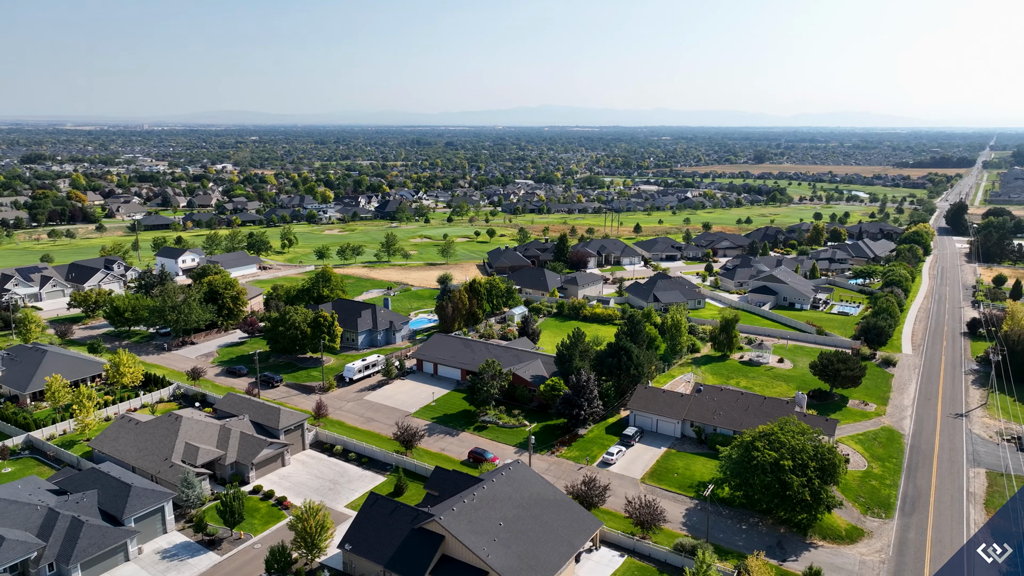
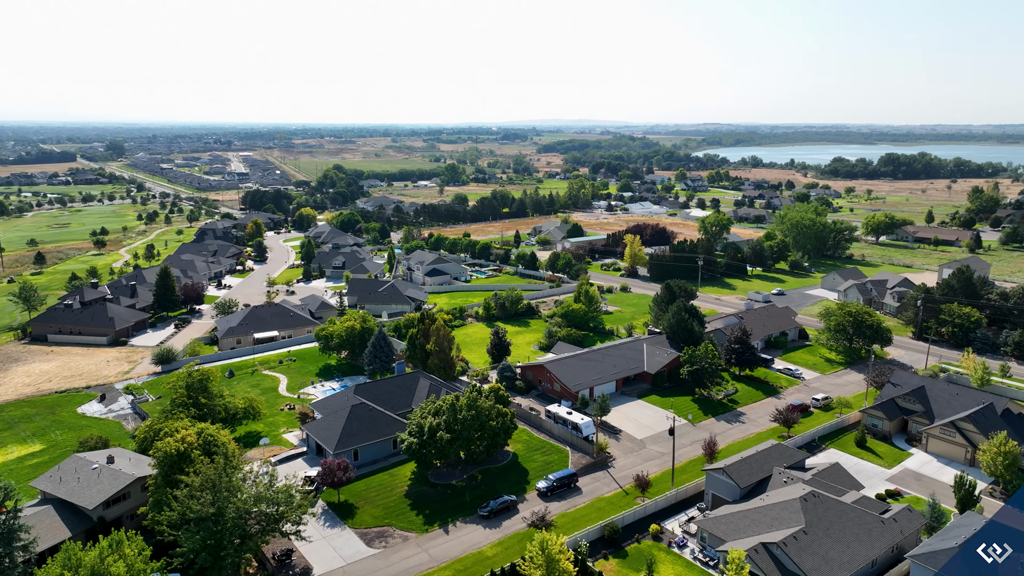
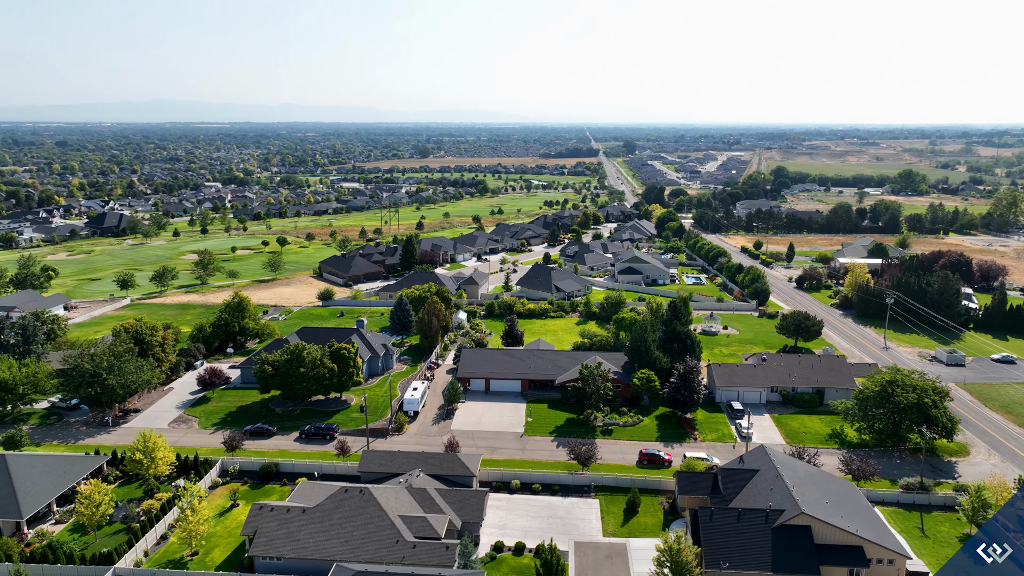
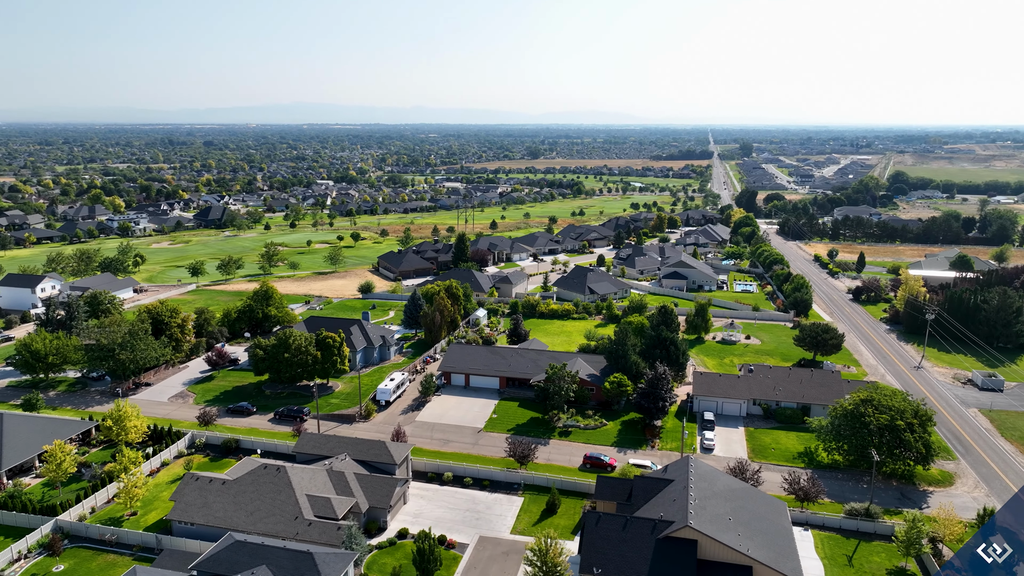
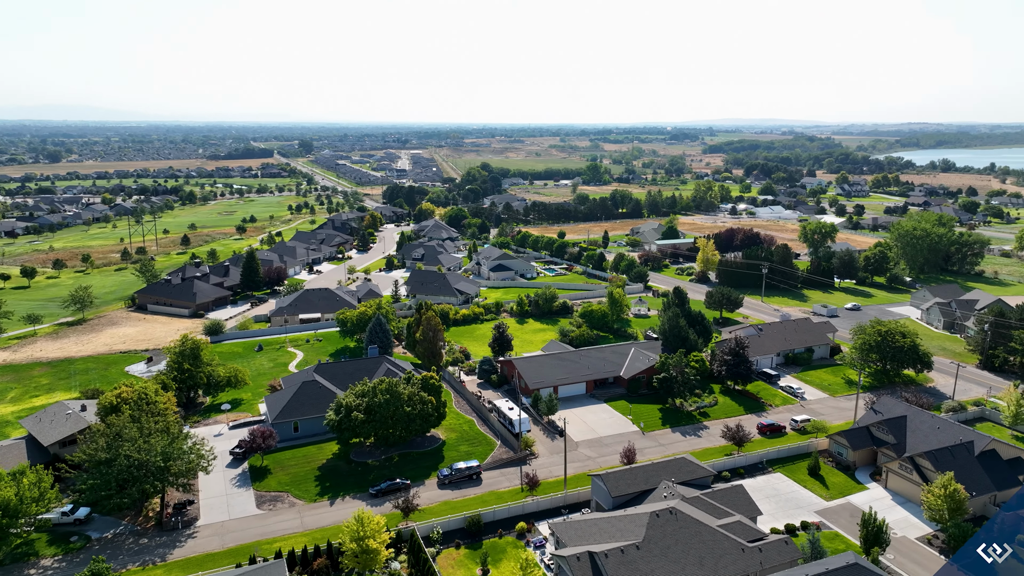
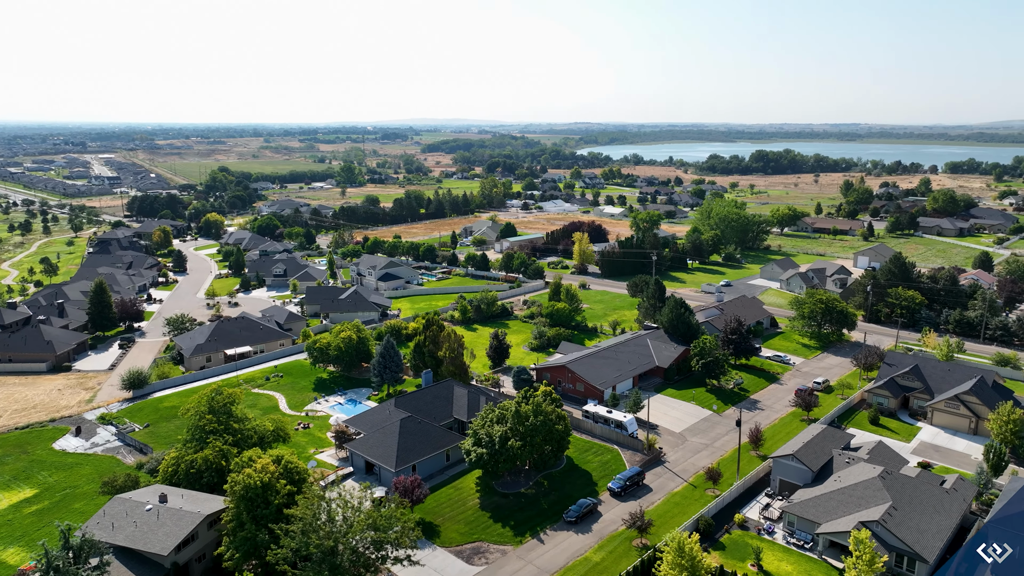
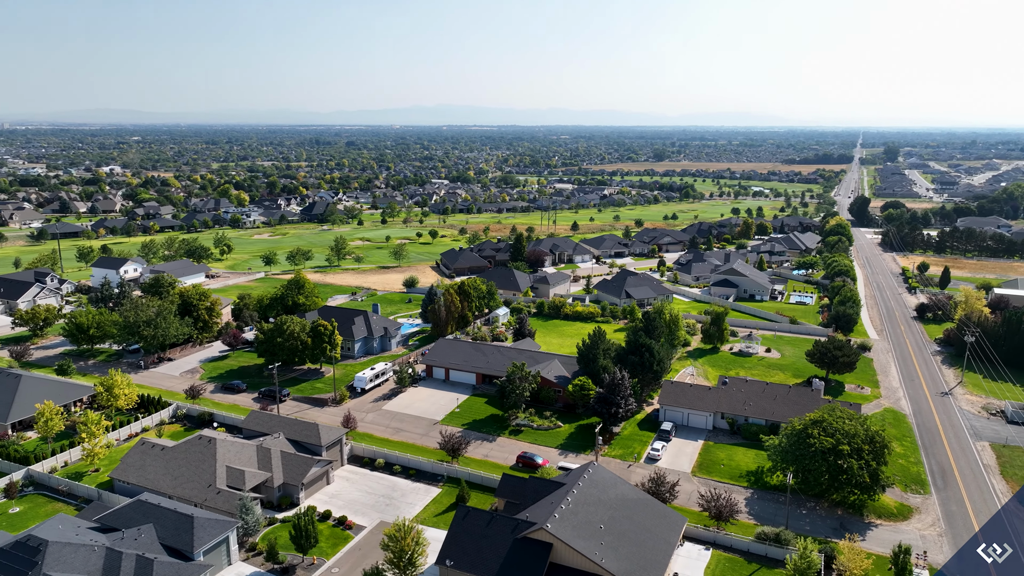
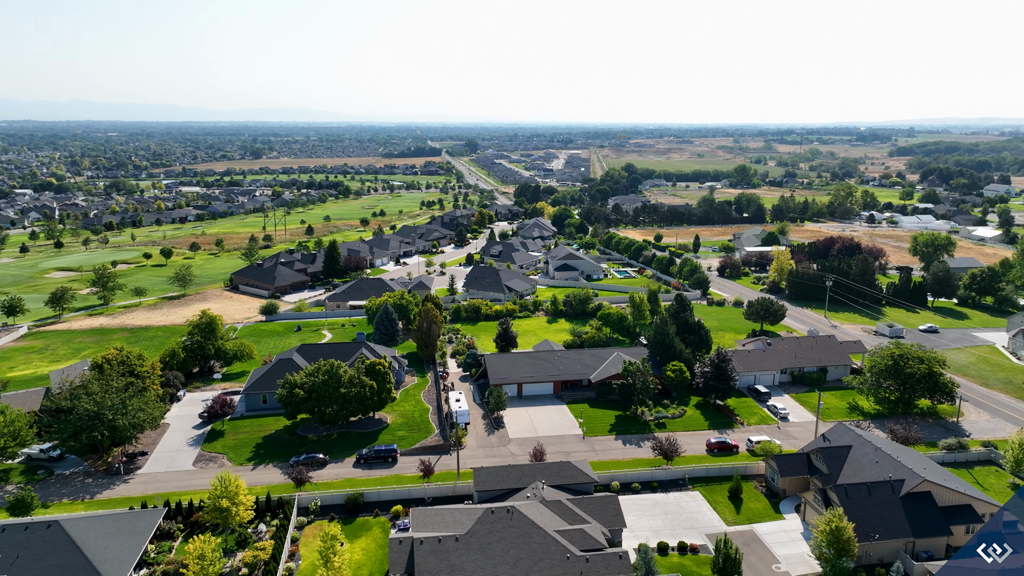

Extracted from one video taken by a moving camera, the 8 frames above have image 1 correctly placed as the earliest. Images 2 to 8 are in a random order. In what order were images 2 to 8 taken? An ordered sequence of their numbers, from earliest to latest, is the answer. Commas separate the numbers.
7, 4, 3, 8, 5, 2, 6
